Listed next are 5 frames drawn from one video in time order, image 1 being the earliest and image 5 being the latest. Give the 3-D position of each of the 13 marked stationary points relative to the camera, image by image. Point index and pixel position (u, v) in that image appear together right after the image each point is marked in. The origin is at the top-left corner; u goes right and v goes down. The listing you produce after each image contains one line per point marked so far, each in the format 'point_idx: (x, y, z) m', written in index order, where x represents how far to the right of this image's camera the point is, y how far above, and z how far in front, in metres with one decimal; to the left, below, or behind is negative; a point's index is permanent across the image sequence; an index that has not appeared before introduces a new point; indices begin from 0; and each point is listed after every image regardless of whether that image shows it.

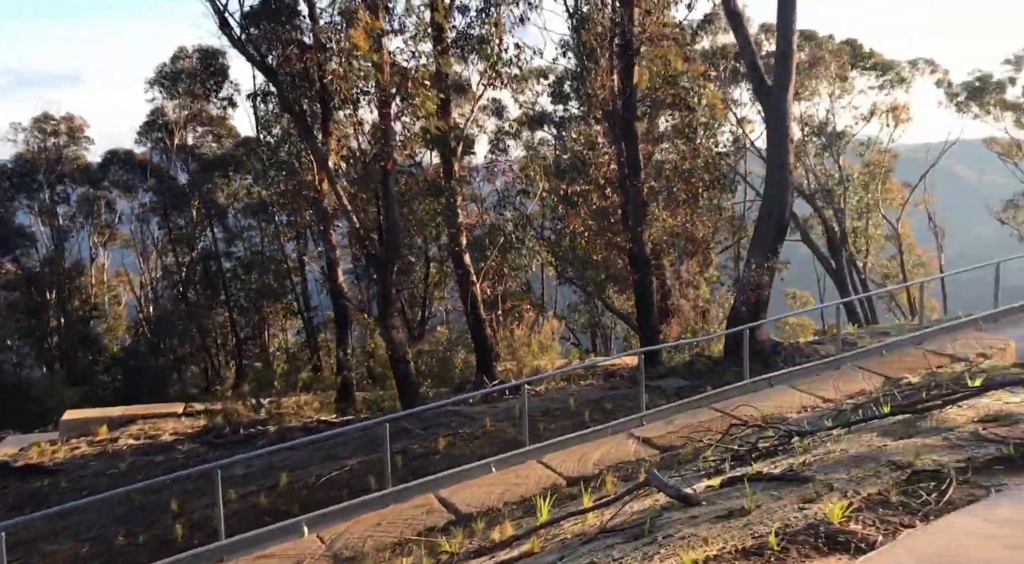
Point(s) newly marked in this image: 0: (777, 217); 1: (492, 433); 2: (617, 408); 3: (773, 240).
0: (+3.9, +1.0, +13.5) m
1: (-0.2, -1.4, +8.4) m
2: (+1.1, -1.4, +10.0) m
3: (+3.9, +0.7, +13.7) m
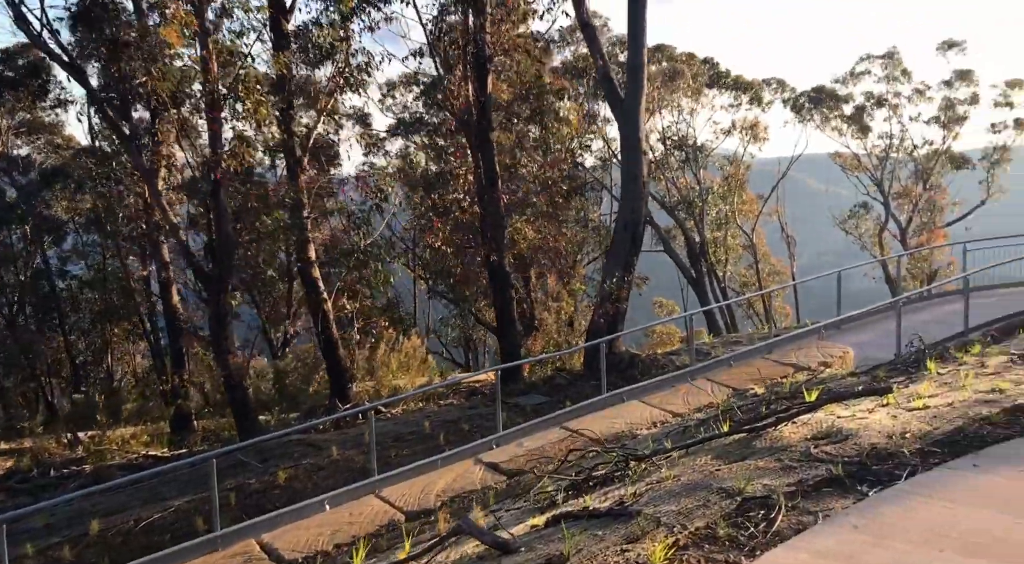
0: (+1.8, +0.8, +13.7) m
1: (-1.5, -1.5, +8.0) m
2: (-0.4, -1.6, +9.8) m
3: (+1.8, +0.5, +13.8) m
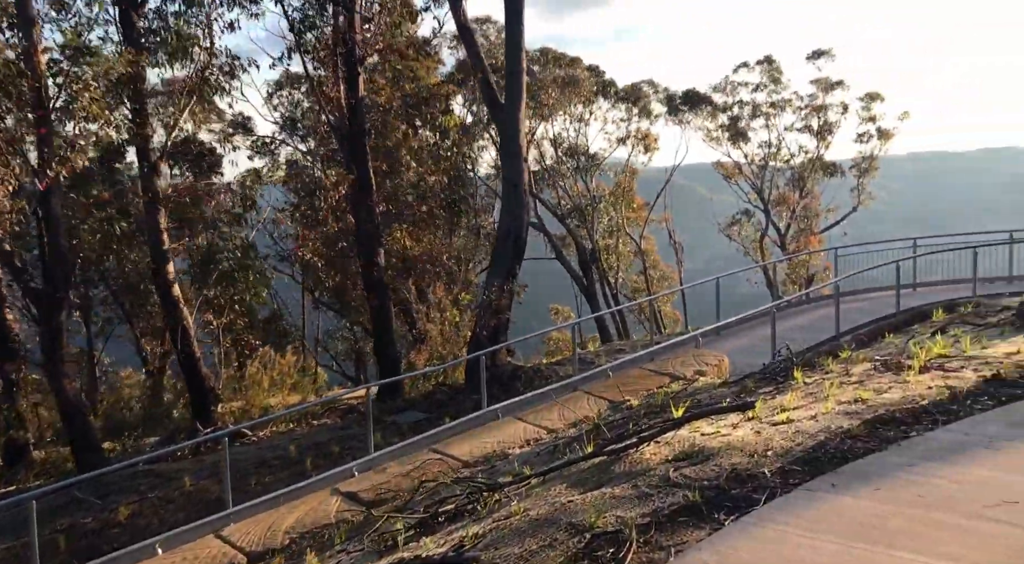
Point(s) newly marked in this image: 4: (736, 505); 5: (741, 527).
0: (0.0, +0.6, +13.4) m
1: (-2.6, -1.7, +7.4) m
2: (-1.7, -1.7, +9.3) m
3: (0.0, +0.3, +13.6) m
4: (+1.0, -1.0, +4.1) m
5: (+0.9, -1.0, +3.8) m
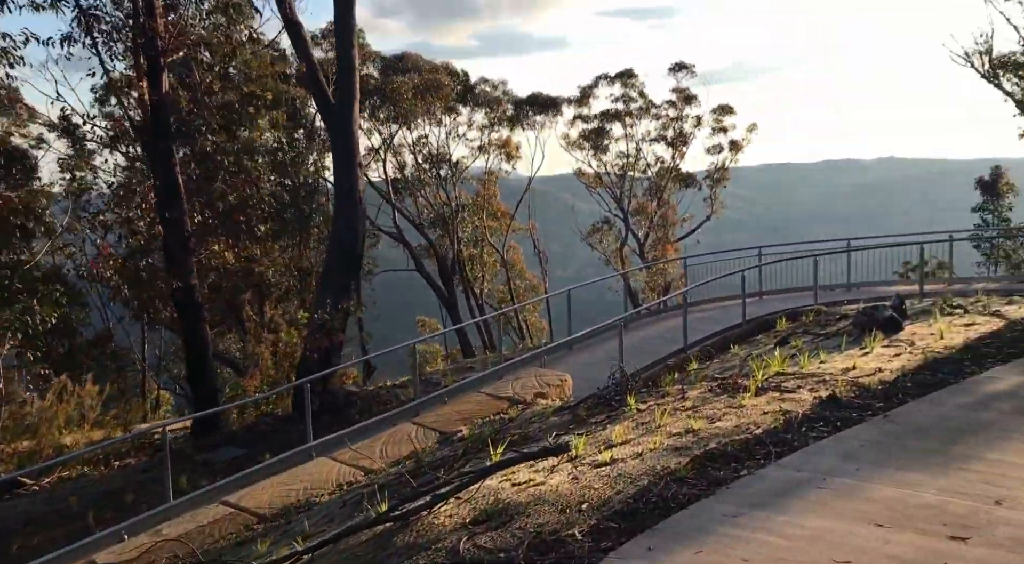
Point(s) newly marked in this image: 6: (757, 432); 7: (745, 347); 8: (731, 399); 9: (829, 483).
0: (-2.2, +0.4, +12.5) m
1: (-3.9, -1.9, +6.2) m
2: (-3.3, -1.9, +8.2) m
3: (-2.3, +0.1, +12.7) m
4: (+0.1, -1.1, +3.4) m
5: (+0.1, -1.1, +3.1) m
6: (+1.6, -1.0, +6.0) m
7: (+3.6, -1.0, +14.5) m
8: (+1.7, -0.9, +7.1) m
9: (+1.7, -1.1, +4.9) m
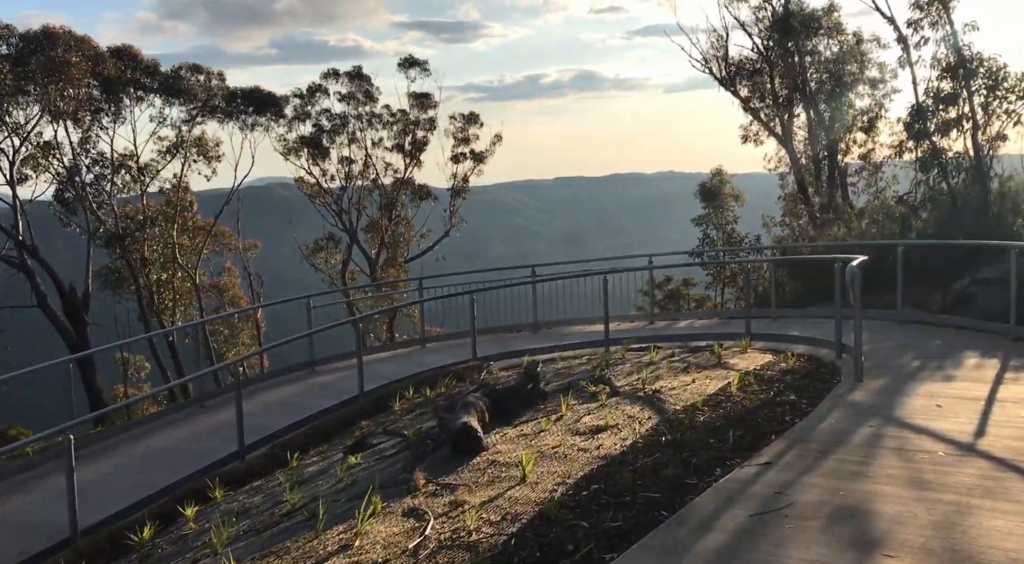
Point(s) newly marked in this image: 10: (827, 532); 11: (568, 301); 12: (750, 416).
0: (-7.4, -0.4, +6.3) m
1: (-7.5, -2.7, -0.3) m
2: (-7.4, -2.7, +1.8) m
3: (-7.4, -0.8, +6.5) m
4: (-3.0, -1.8, -2.0) m
5: (-2.9, -1.8, -2.3) m
6: (-2.1, -1.6, +0.8) m
7: (-2.0, -1.7, +9.5) m
8: (-2.3, -1.6, +1.9) m
9: (-1.8, -1.7, -0.3) m
10: (+1.7, -1.4, +5.0) m
11: (+1.1, -0.3, +18.2) m
12: (+2.0, -1.1, +7.7) m
